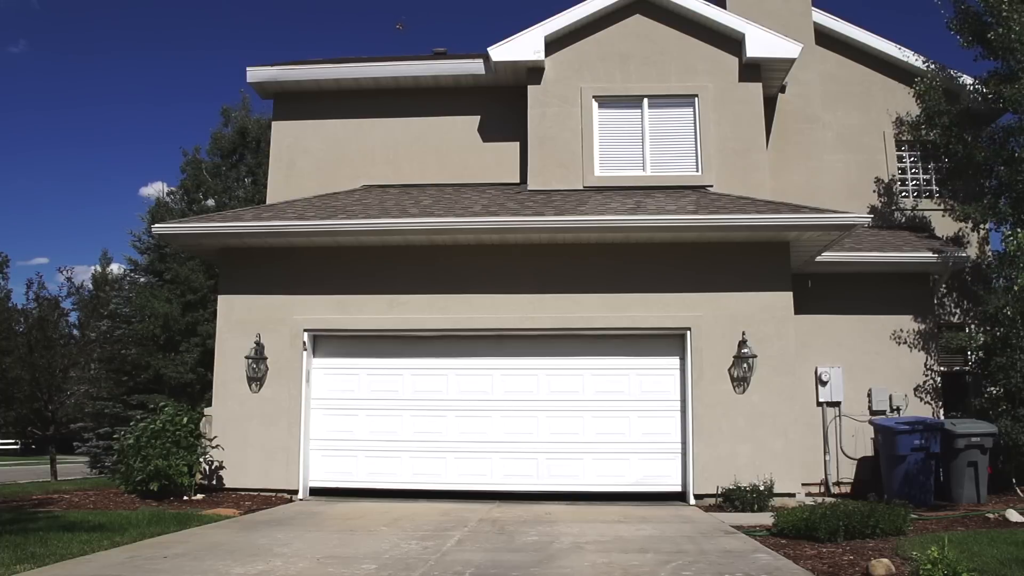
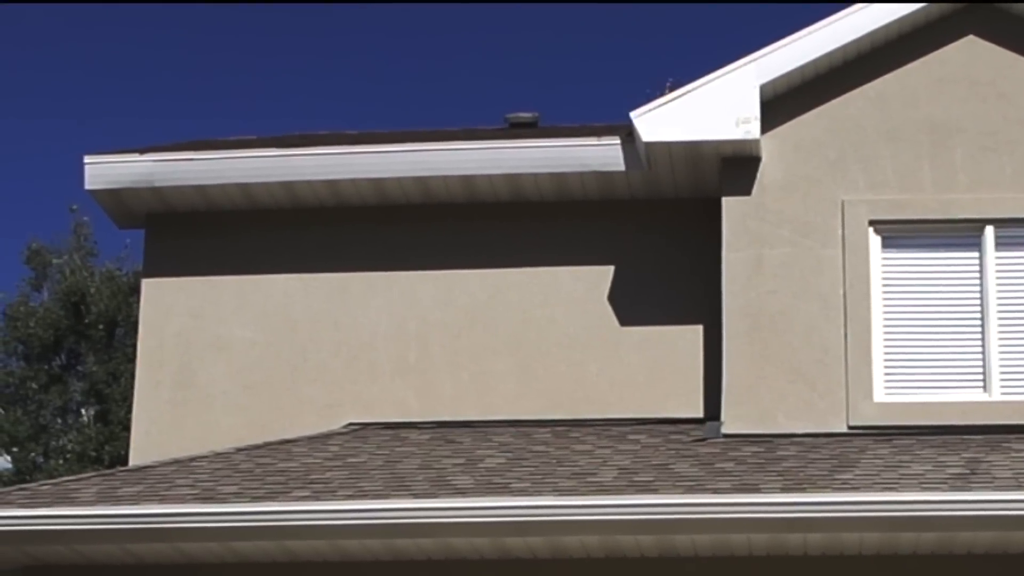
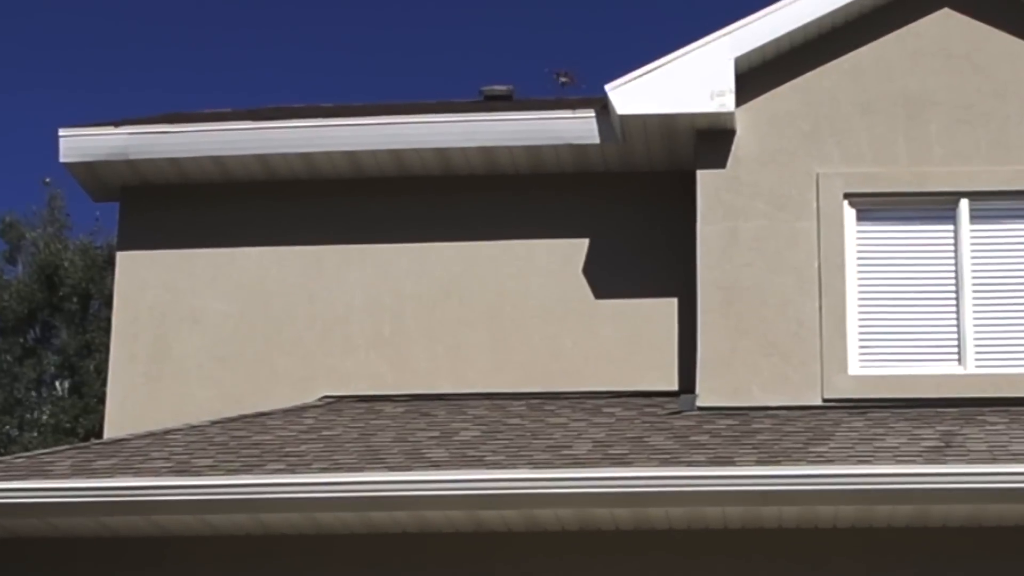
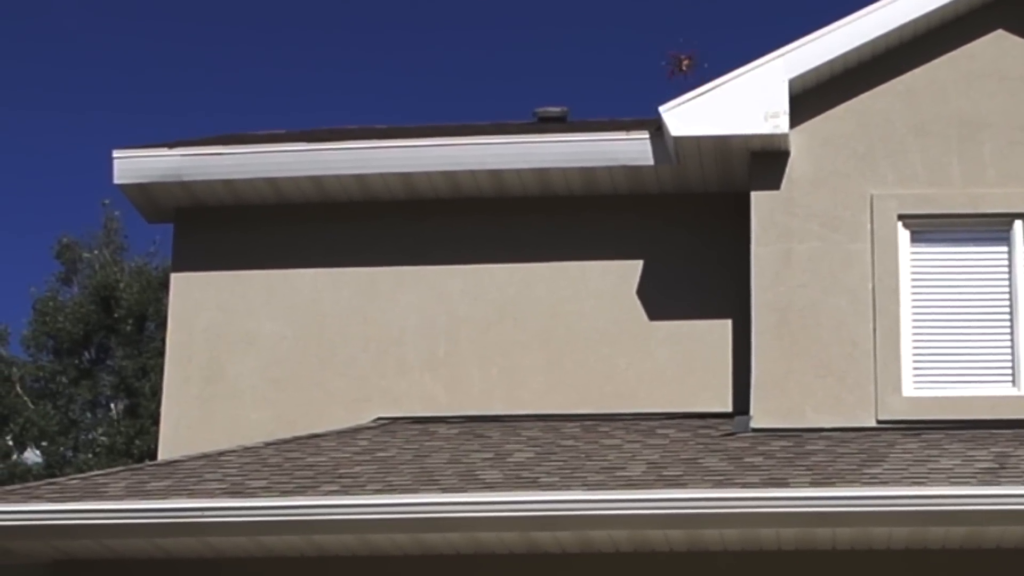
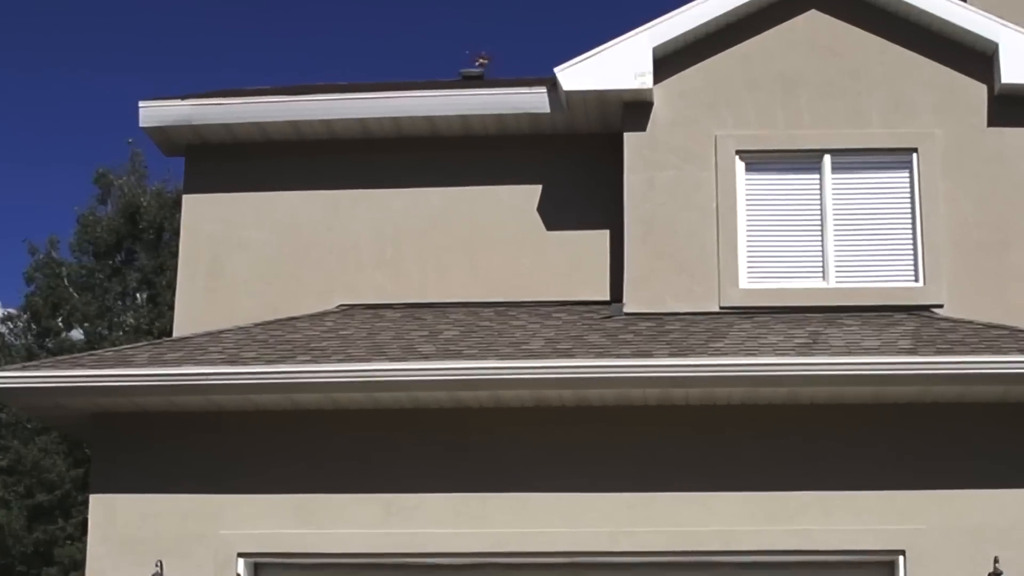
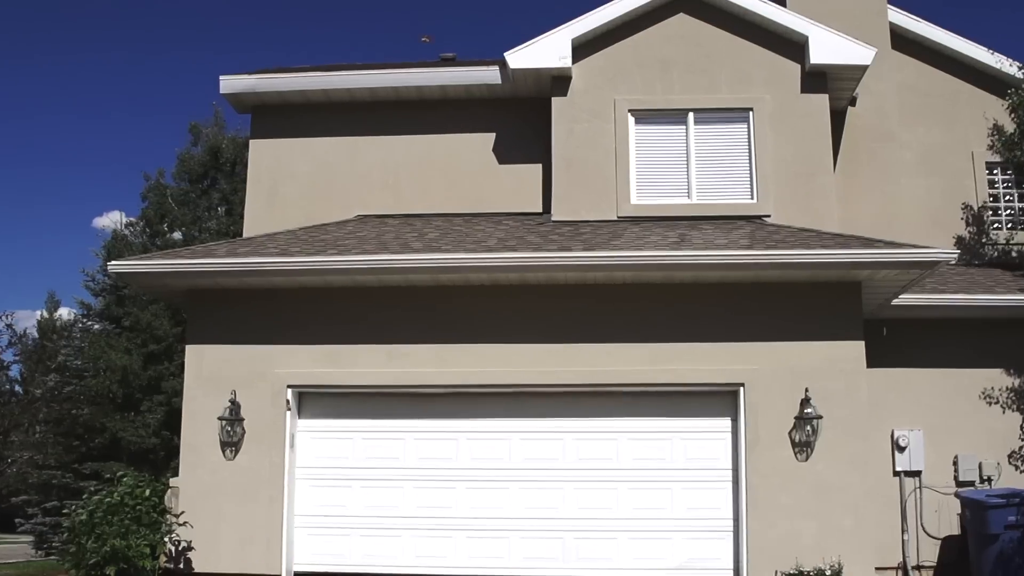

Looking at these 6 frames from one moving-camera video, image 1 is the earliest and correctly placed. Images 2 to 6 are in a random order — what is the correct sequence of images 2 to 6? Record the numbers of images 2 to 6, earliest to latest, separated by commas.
6, 5, 3, 2, 4
